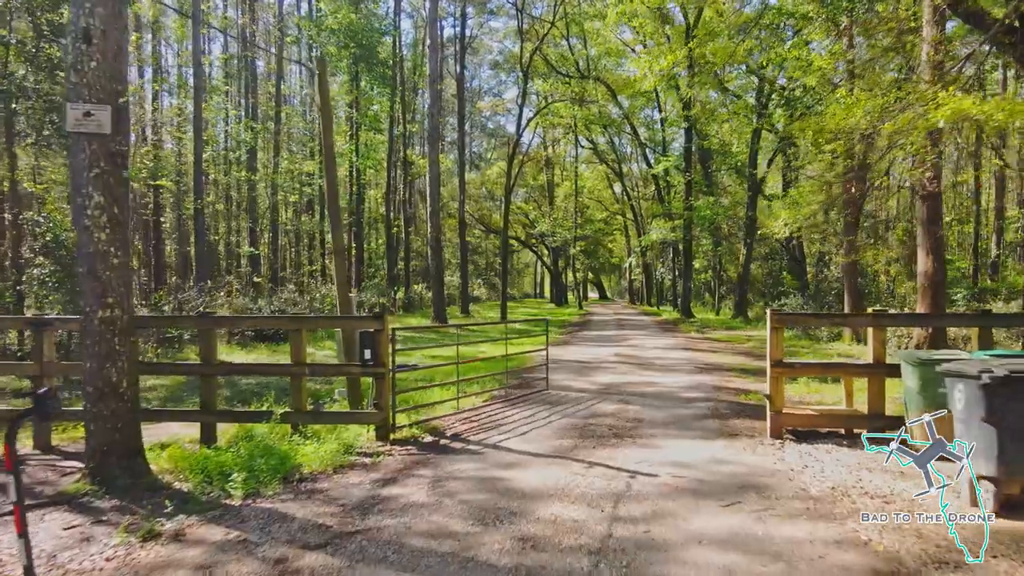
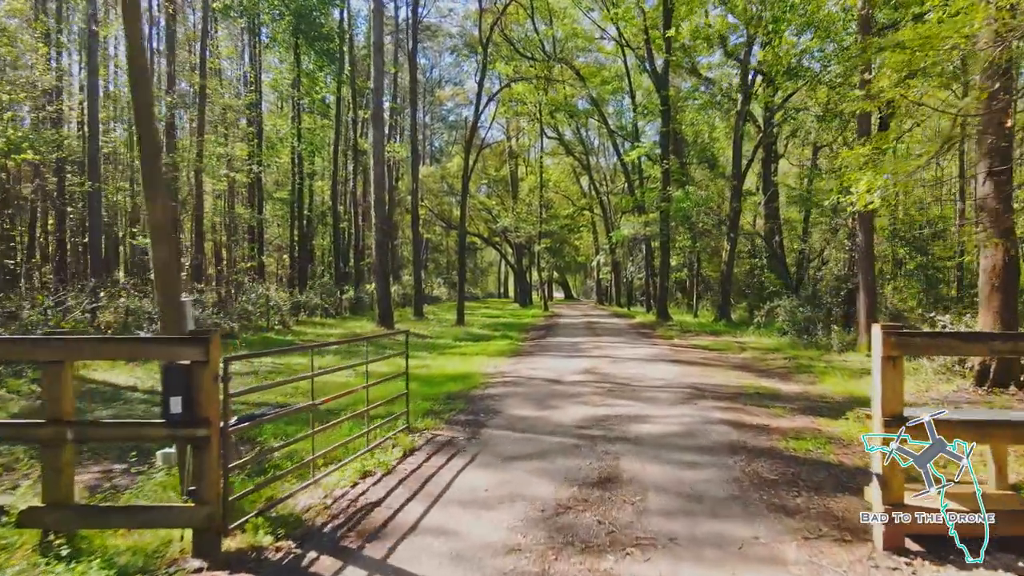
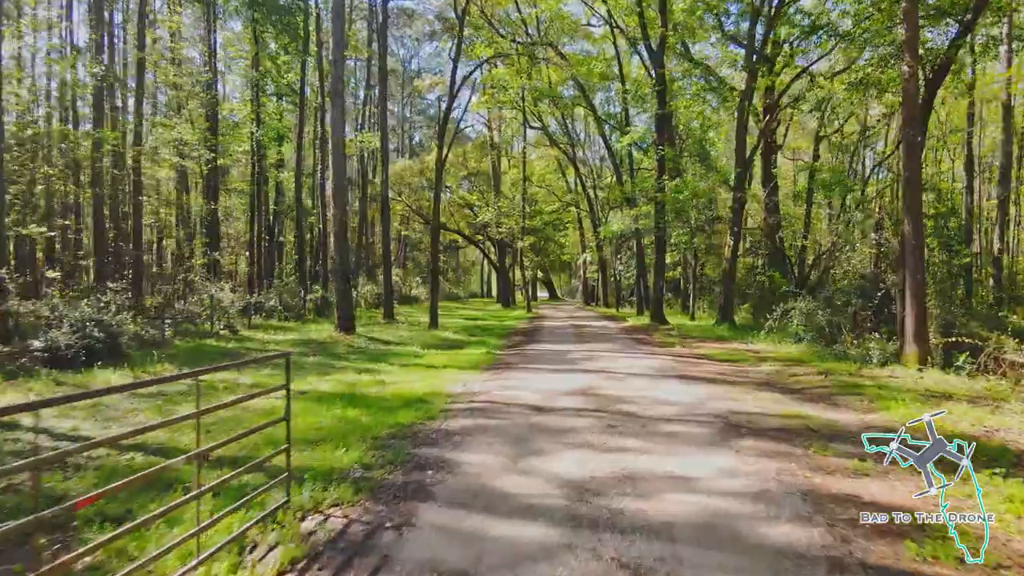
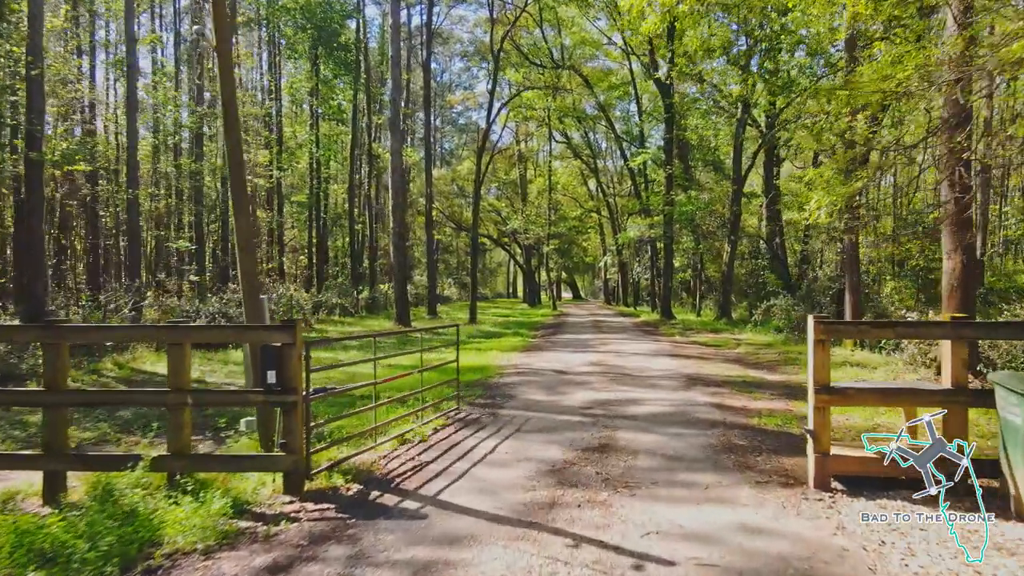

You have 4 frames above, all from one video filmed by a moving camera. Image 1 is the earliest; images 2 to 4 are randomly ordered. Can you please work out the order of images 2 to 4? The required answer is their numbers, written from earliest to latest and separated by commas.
4, 2, 3
